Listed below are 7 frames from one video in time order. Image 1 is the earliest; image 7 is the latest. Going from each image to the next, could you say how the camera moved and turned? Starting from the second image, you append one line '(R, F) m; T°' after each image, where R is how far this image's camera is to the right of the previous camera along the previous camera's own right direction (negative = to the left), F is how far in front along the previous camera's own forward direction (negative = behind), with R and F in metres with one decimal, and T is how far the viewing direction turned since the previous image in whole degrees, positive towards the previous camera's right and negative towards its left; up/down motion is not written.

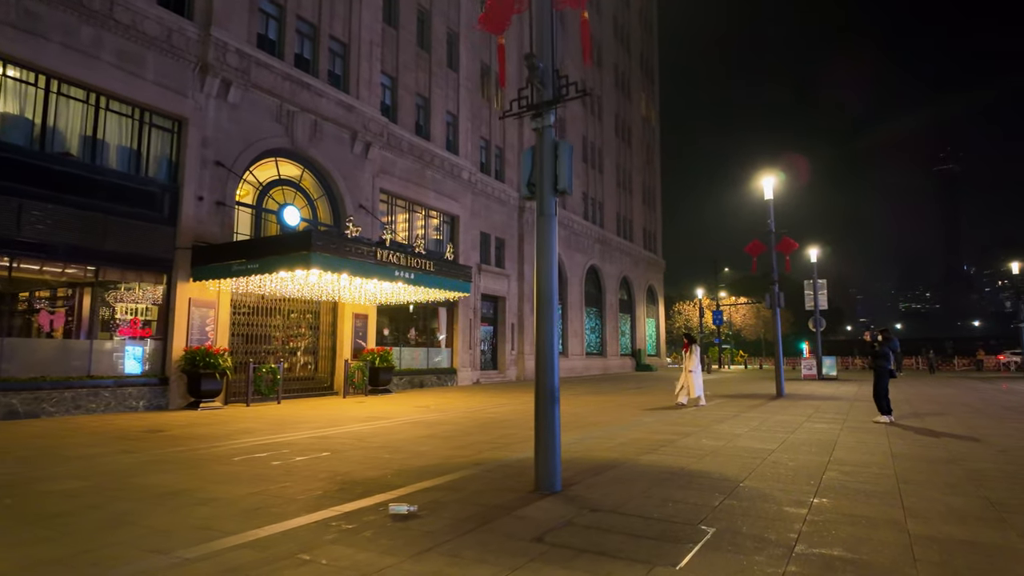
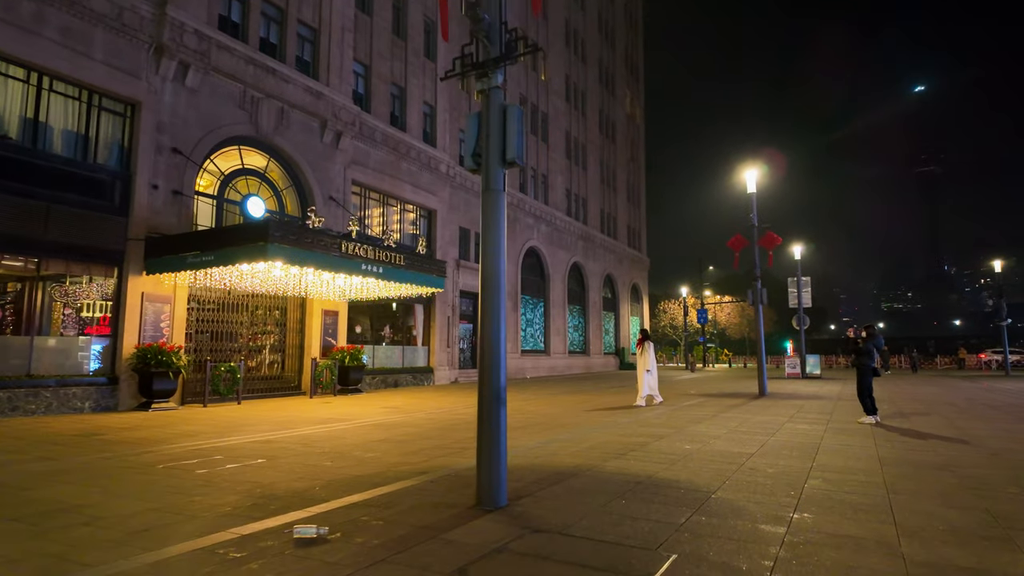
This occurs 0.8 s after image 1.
(+0.4, +0.7) m; +1°
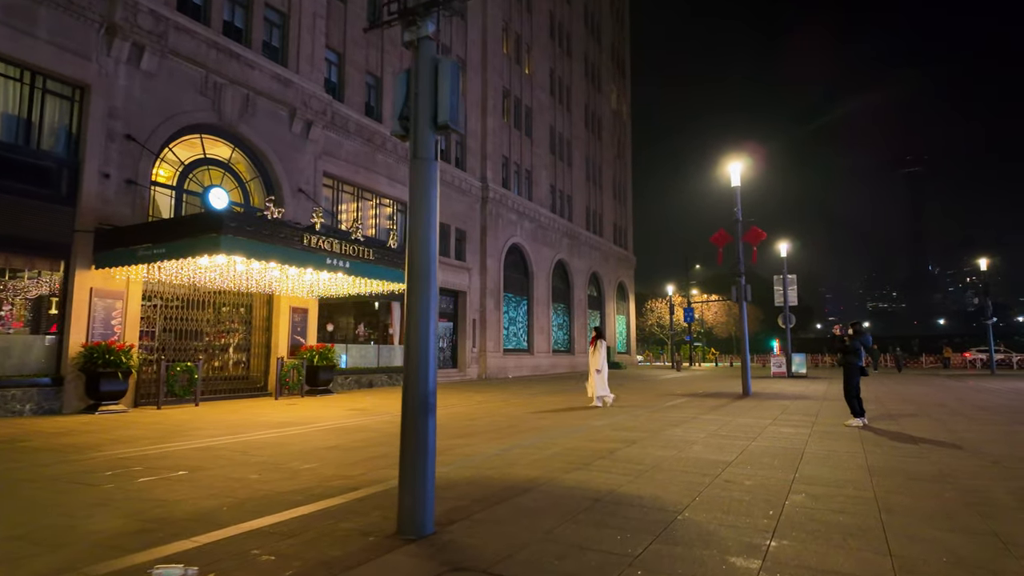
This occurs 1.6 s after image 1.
(+0.4, +0.8) m; +1°
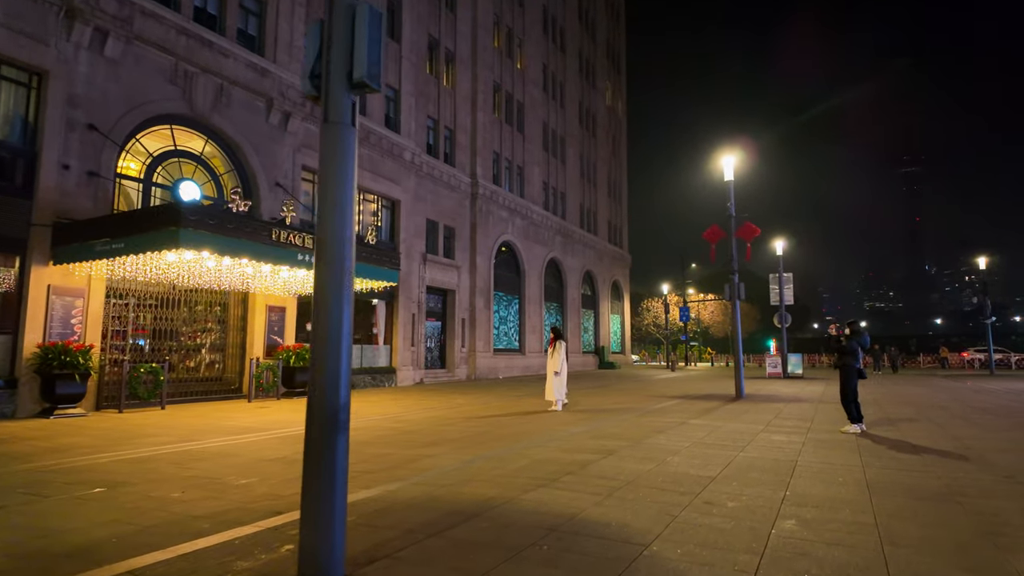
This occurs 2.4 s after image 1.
(+0.4, +0.7) m; 0°
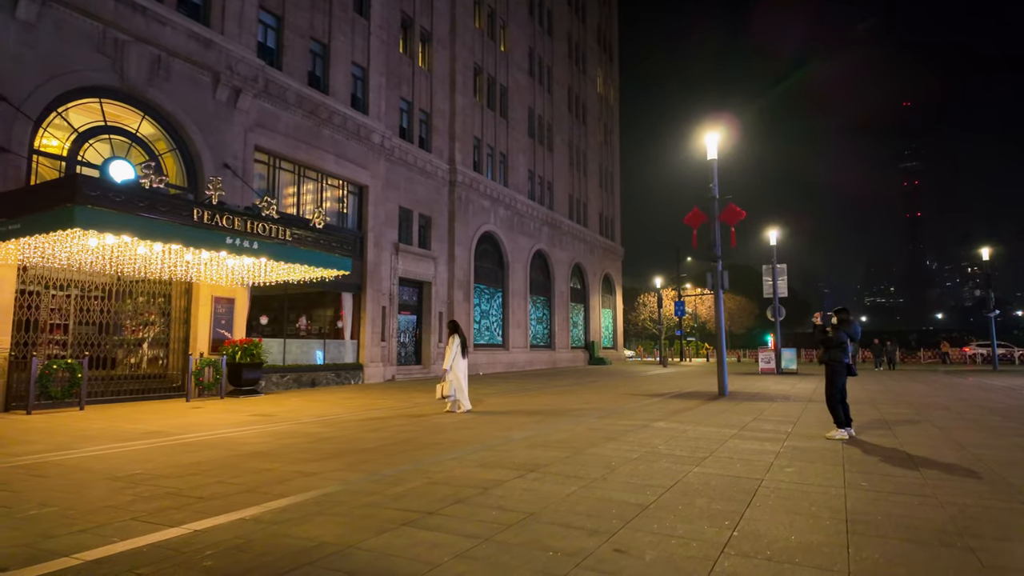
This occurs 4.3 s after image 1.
(+1.1, +1.5) m; 0°
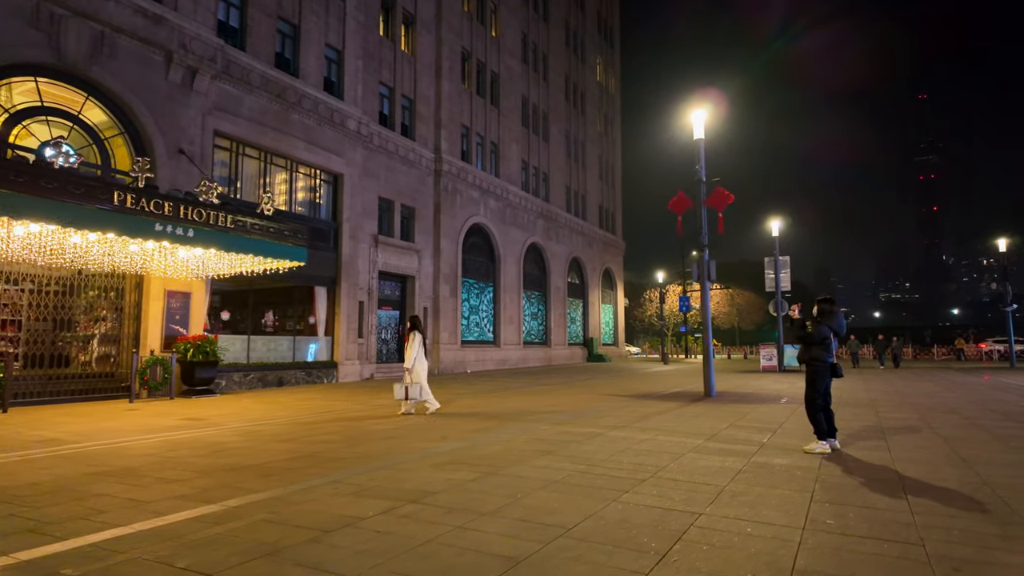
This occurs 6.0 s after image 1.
(+1.1, +1.3) m; -1°
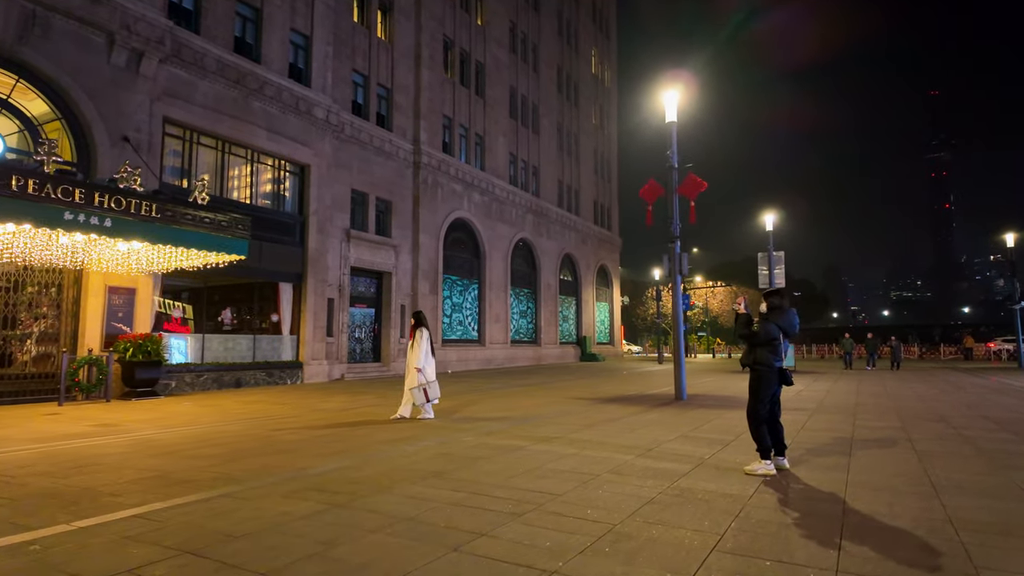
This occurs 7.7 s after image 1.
(+1.3, +1.1) m; -1°
